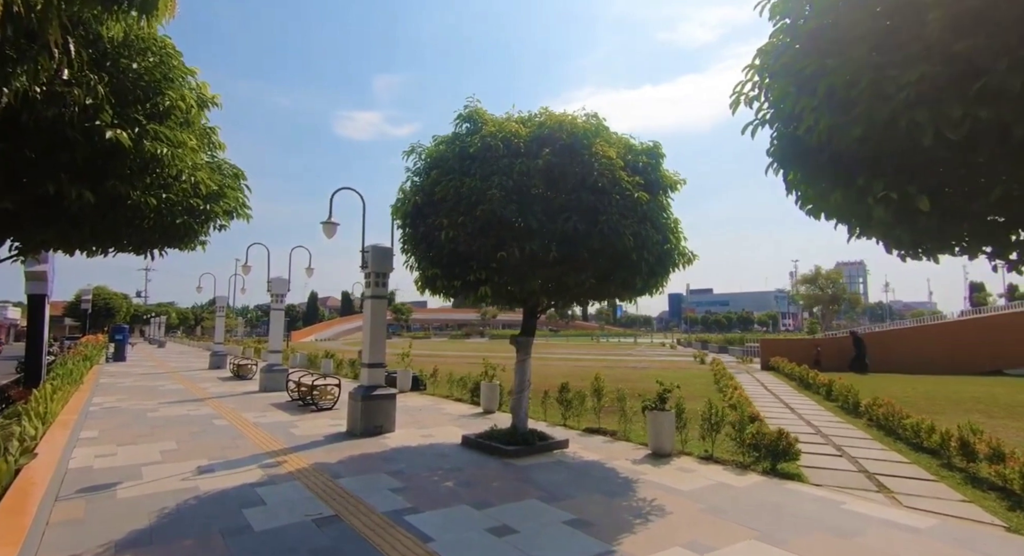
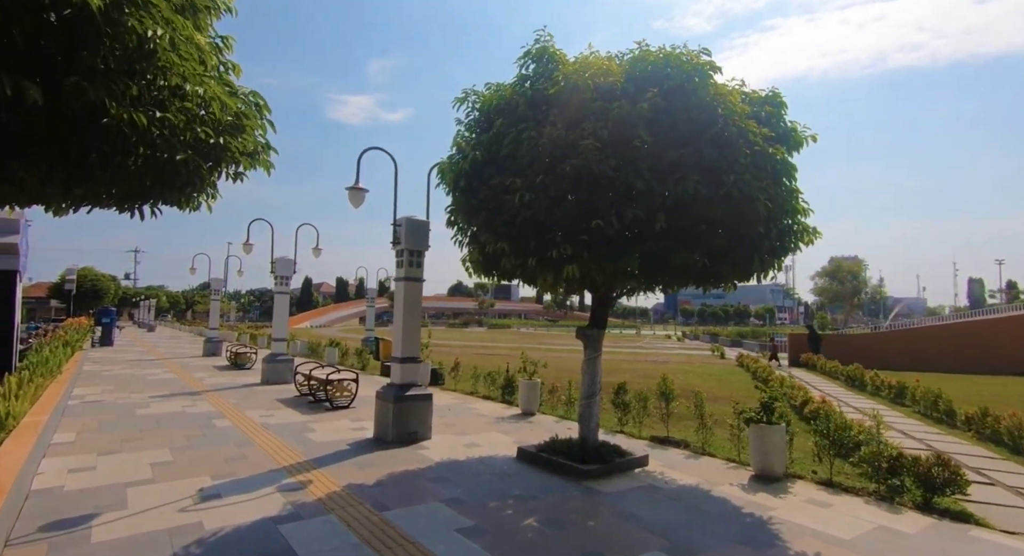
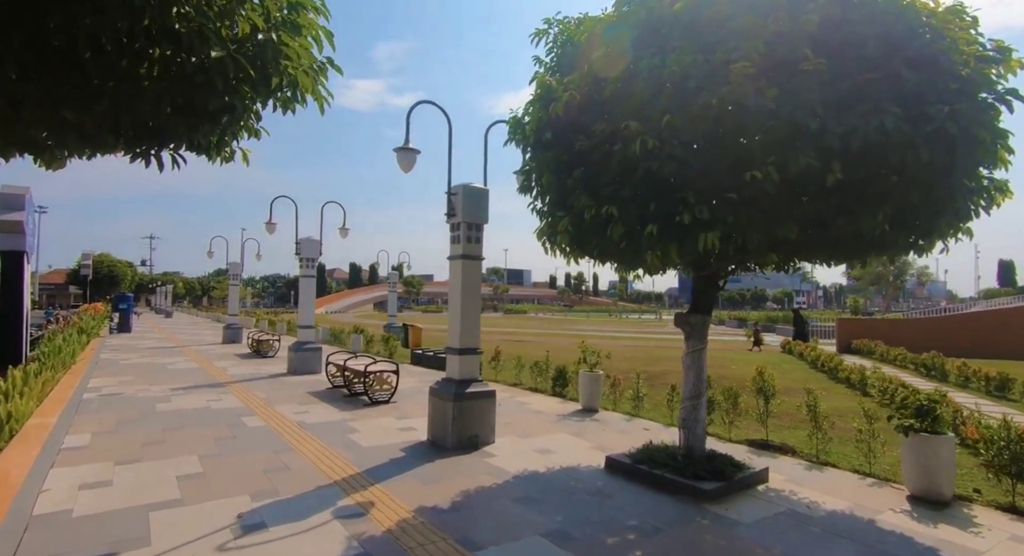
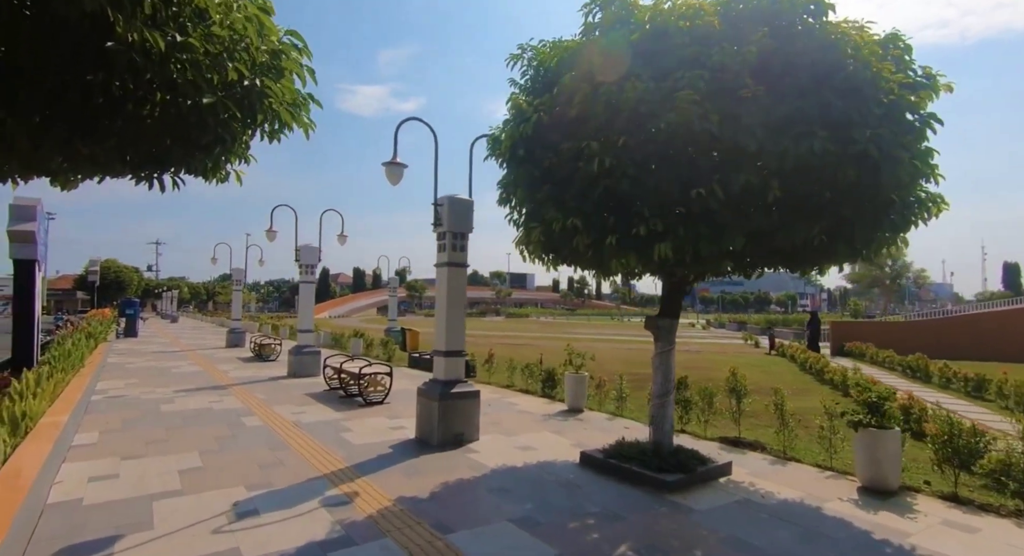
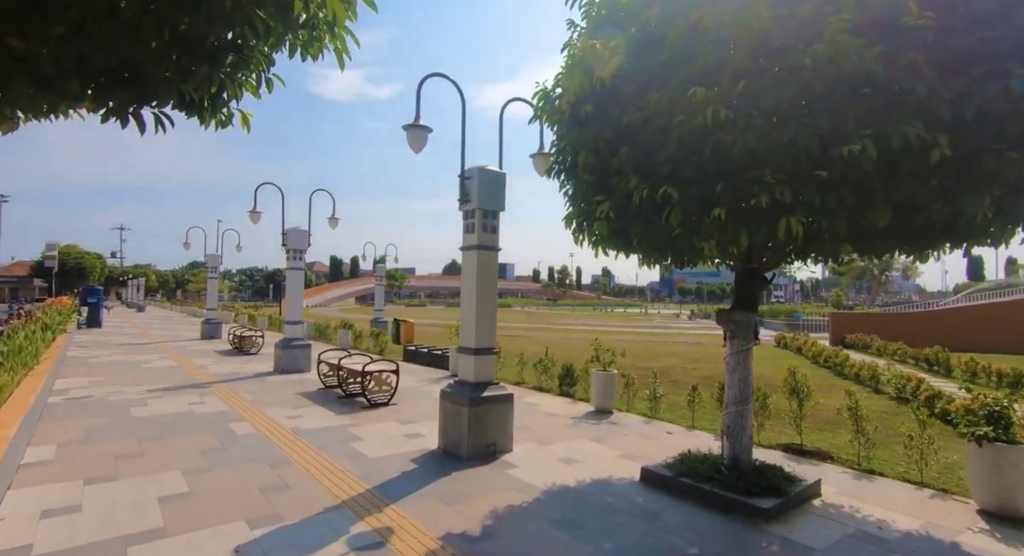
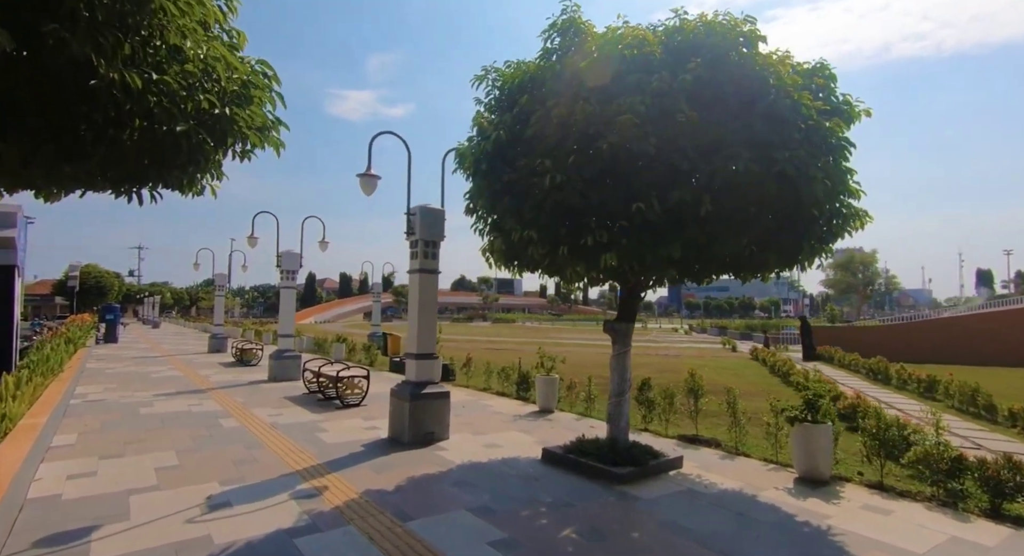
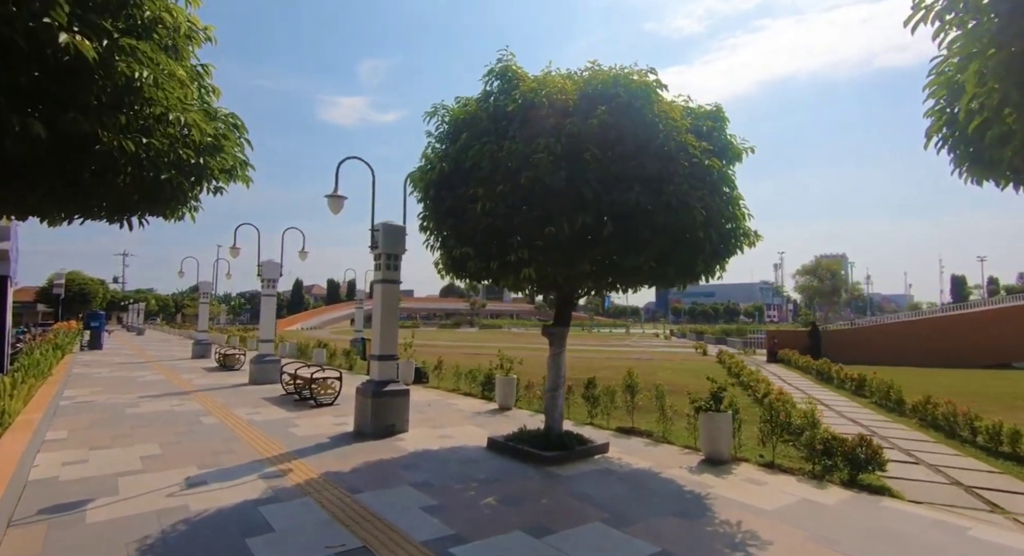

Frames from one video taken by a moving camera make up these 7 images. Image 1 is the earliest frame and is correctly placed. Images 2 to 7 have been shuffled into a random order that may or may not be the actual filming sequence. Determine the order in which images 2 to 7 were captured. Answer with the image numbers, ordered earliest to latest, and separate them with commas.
7, 2, 6, 4, 3, 5
